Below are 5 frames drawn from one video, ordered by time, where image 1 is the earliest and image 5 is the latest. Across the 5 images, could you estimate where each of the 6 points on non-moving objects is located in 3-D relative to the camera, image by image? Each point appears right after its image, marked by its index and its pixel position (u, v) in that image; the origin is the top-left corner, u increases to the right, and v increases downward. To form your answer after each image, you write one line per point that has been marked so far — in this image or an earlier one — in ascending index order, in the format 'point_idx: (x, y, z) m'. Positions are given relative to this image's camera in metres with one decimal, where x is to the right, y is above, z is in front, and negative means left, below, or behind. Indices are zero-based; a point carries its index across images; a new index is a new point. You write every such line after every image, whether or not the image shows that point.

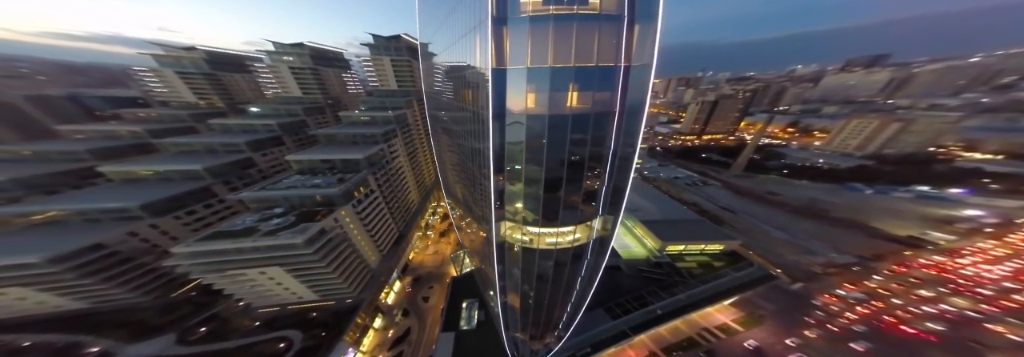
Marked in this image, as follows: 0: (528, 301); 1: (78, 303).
0: (+0.6, -4.9, +7.9) m
1: (-39.7, -11.3, +17.8) m
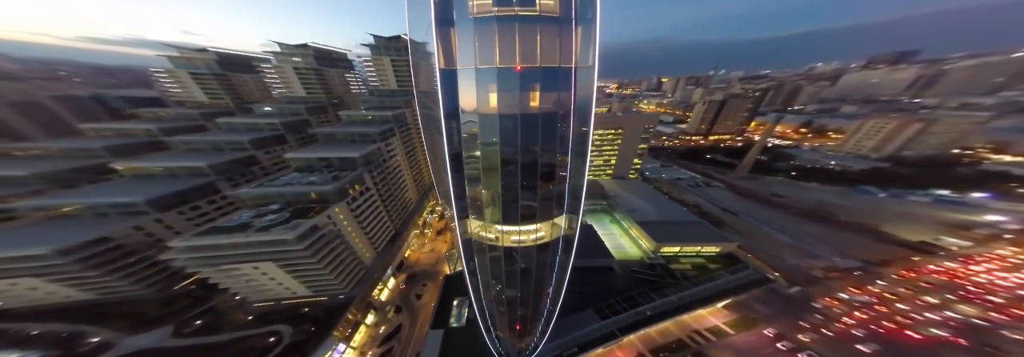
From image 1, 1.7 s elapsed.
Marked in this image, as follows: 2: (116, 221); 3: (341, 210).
0: (-0.3, -4.8, +7.9) m
1: (-40.5, -11.0, +18.4) m
2: (-40.6, -4.2, +20.2) m
3: (-16.9, -3.1, +19.2) m
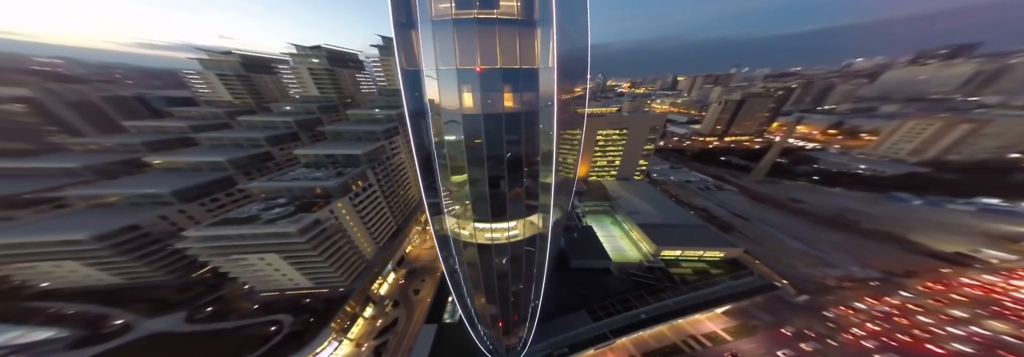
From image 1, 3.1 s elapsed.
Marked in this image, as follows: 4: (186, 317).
0: (-1.0, -4.8, +8.1) m
1: (-40.9, -10.3, +19.9) m
2: (-40.9, -3.5, +21.6) m
3: (-17.2, -2.7, +19.8) m
4: (-29.5, -12.5, +17.5) m
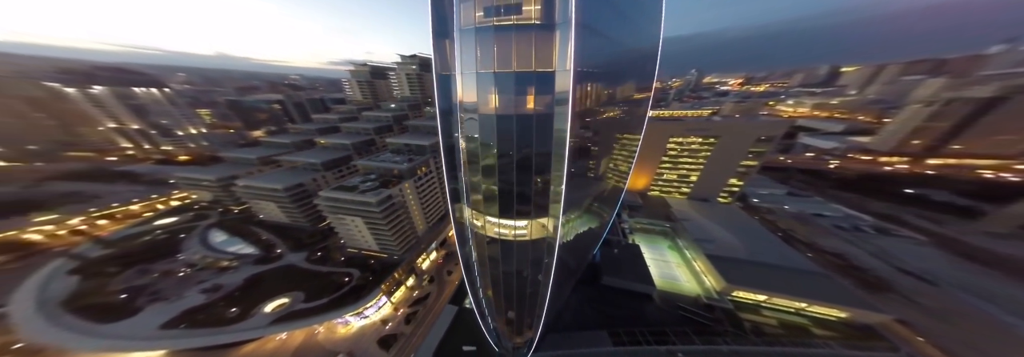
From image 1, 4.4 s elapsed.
0: (-0.9, -4.7, +8.3) m
1: (-36.6, -5.8, +30.5) m
2: (-35.3, +0.9, +32.1) m
3: (-13.0, -1.0, +24.0) m
4: (-26.5, -9.3, +25.2) m
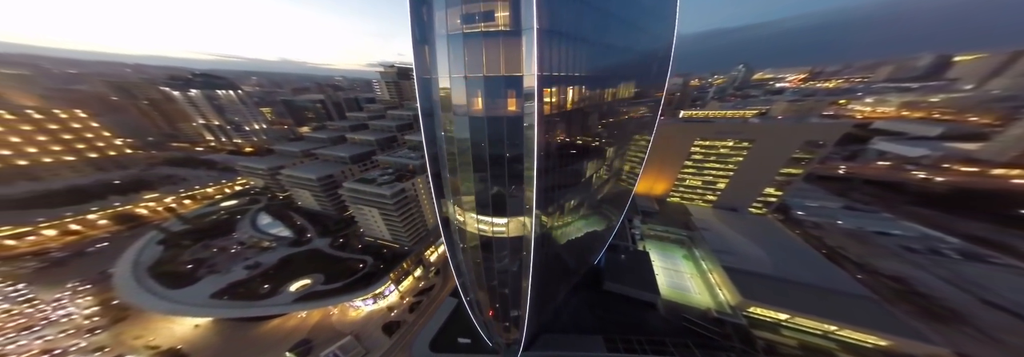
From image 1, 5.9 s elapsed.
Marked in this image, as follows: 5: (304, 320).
0: (-1.5, -4.6, +8.5) m
1: (-35.2, -4.4, +33.7) m
2: (-33.5, +2.2, +35.1) m
3: (-12.1, -0.5, +25.1) m
4: (-25.7, -8.3, +27.5) m
5: (-18.7, -12.7, +17.5) m
